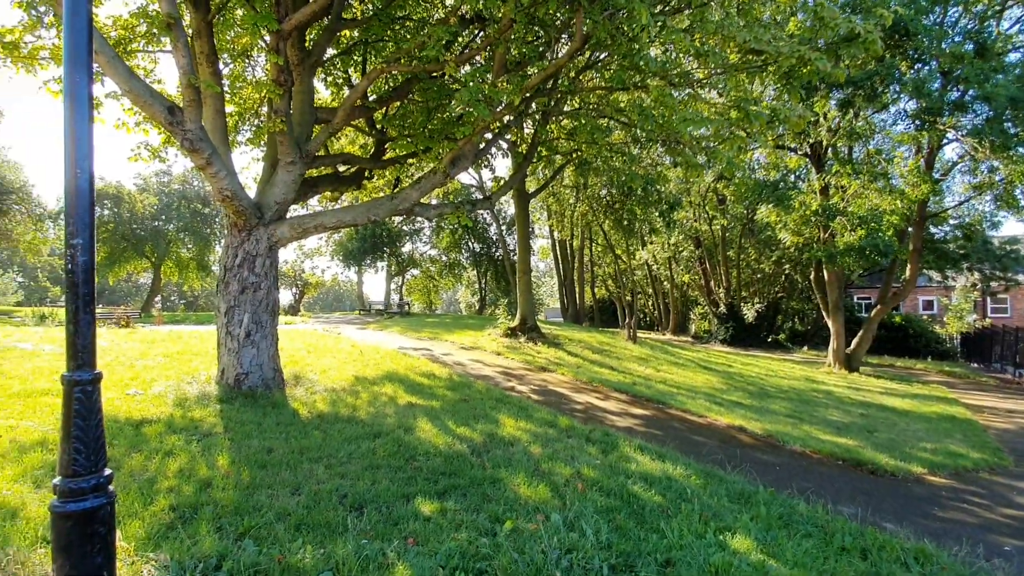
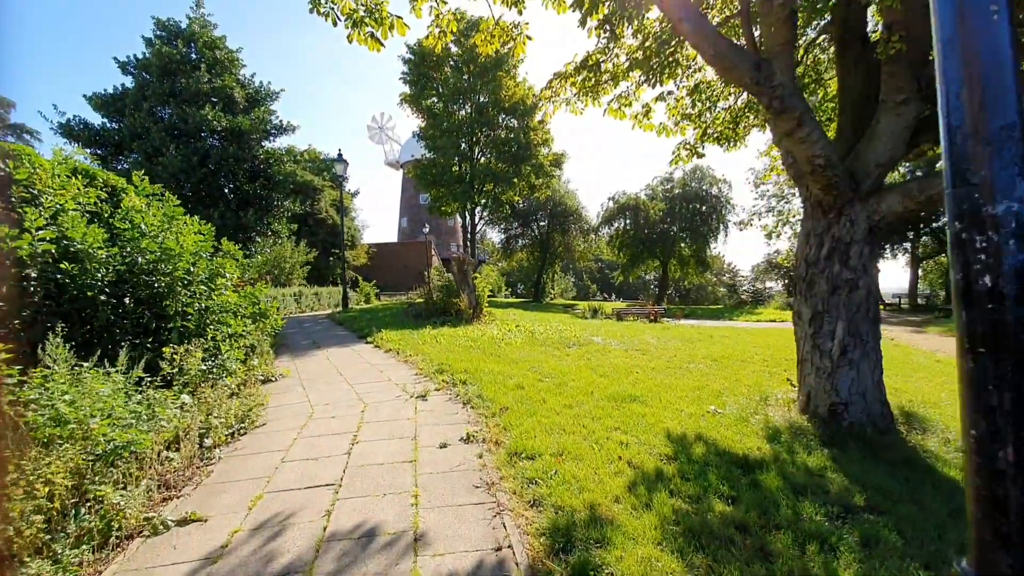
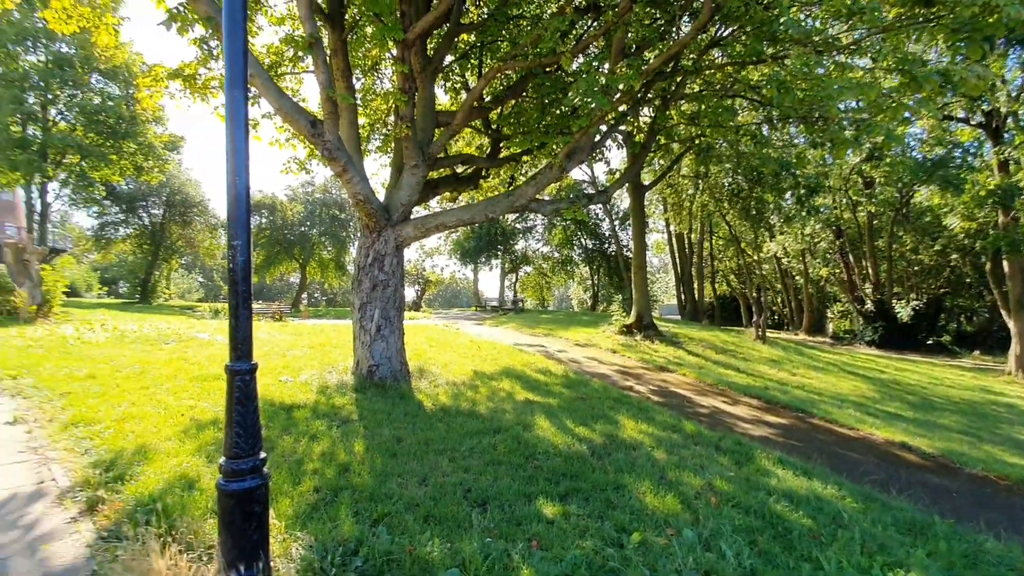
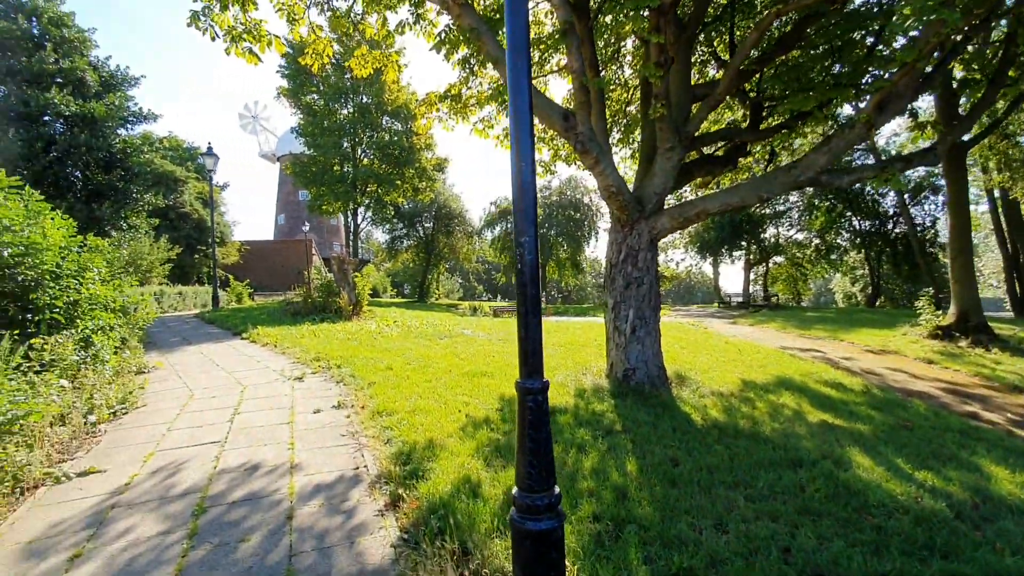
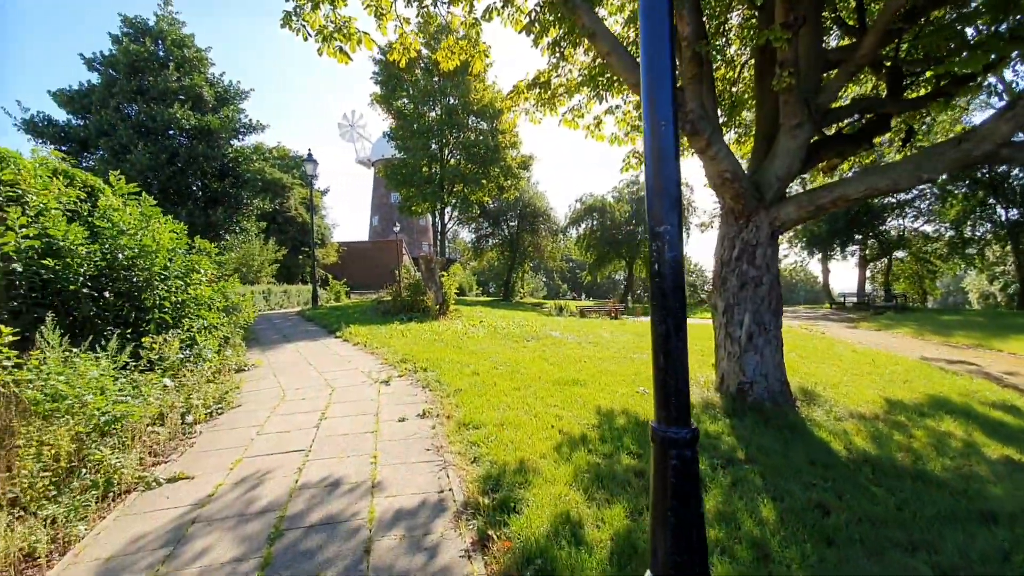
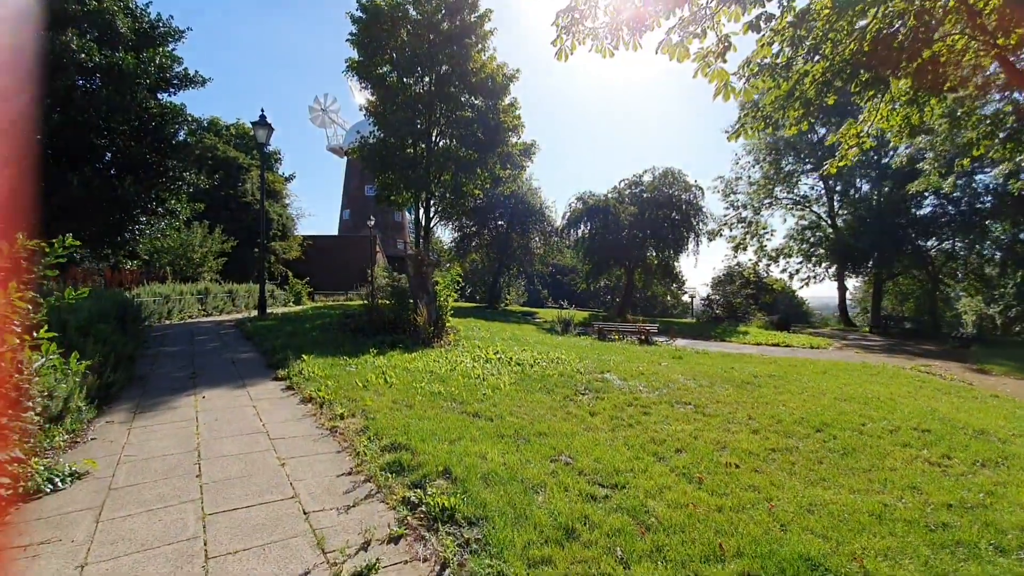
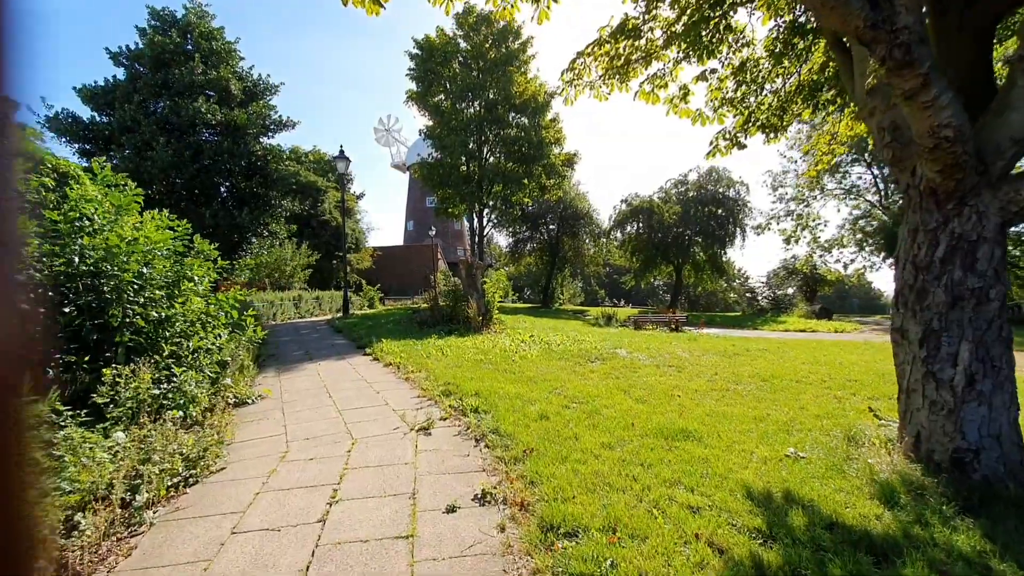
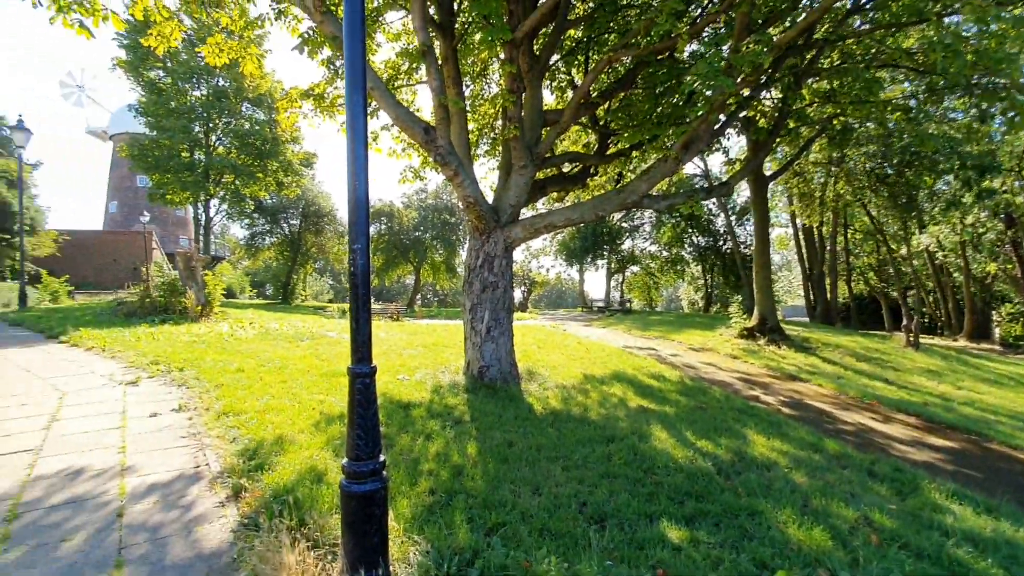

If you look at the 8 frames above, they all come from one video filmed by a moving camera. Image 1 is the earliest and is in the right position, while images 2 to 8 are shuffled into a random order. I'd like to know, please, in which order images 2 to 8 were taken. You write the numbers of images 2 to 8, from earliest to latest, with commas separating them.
3, 8, 4, 5, 2, 7, 6
